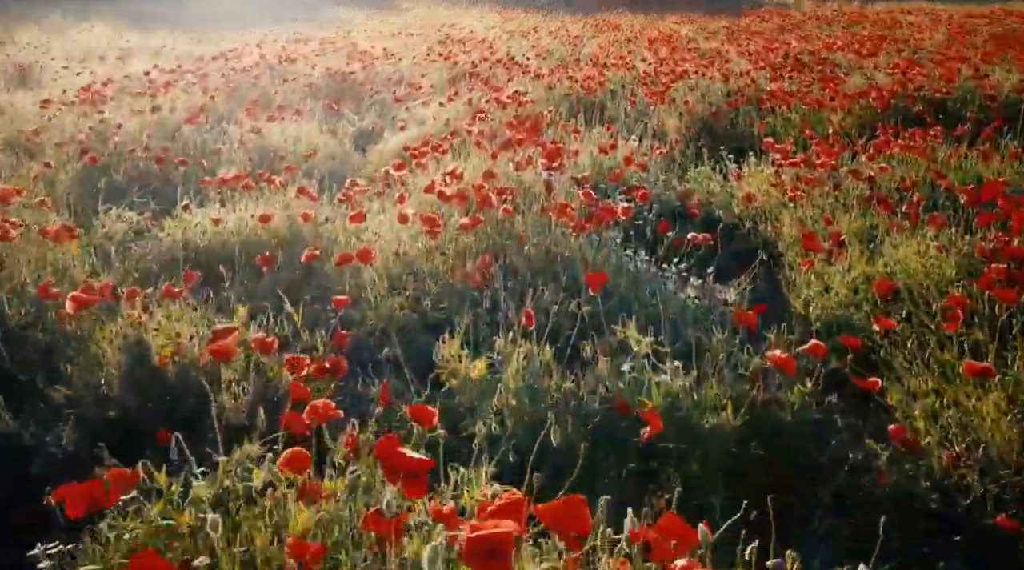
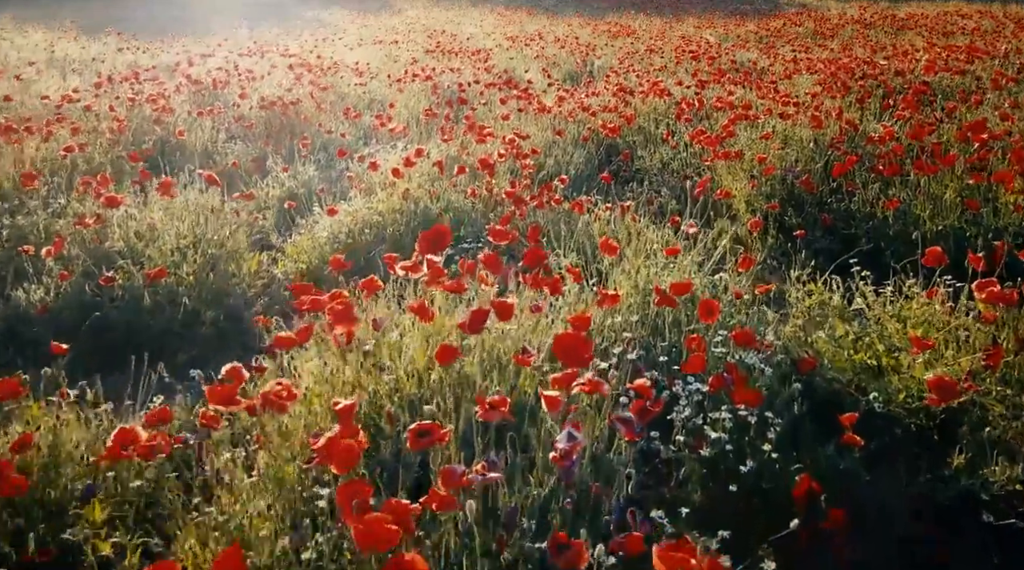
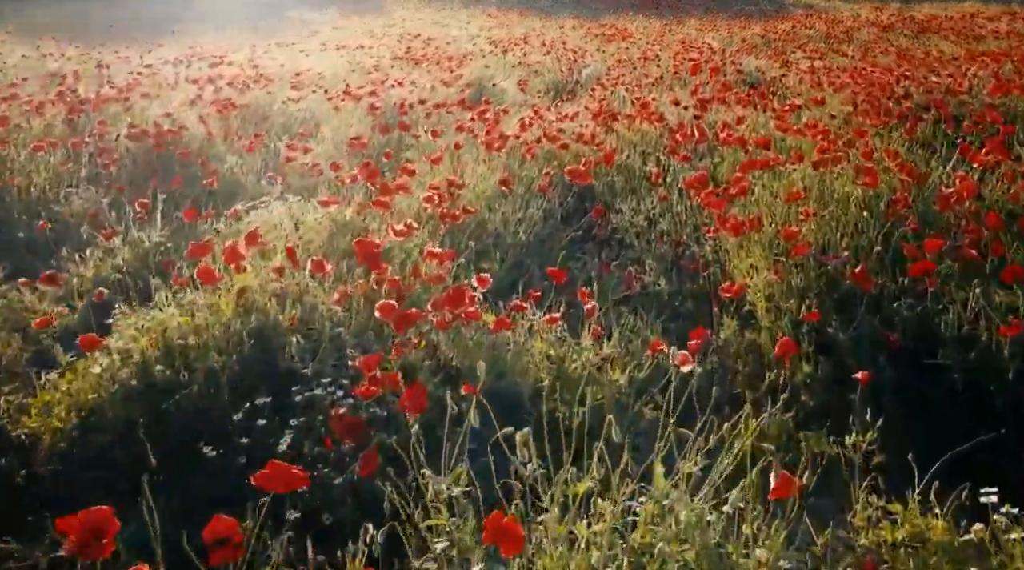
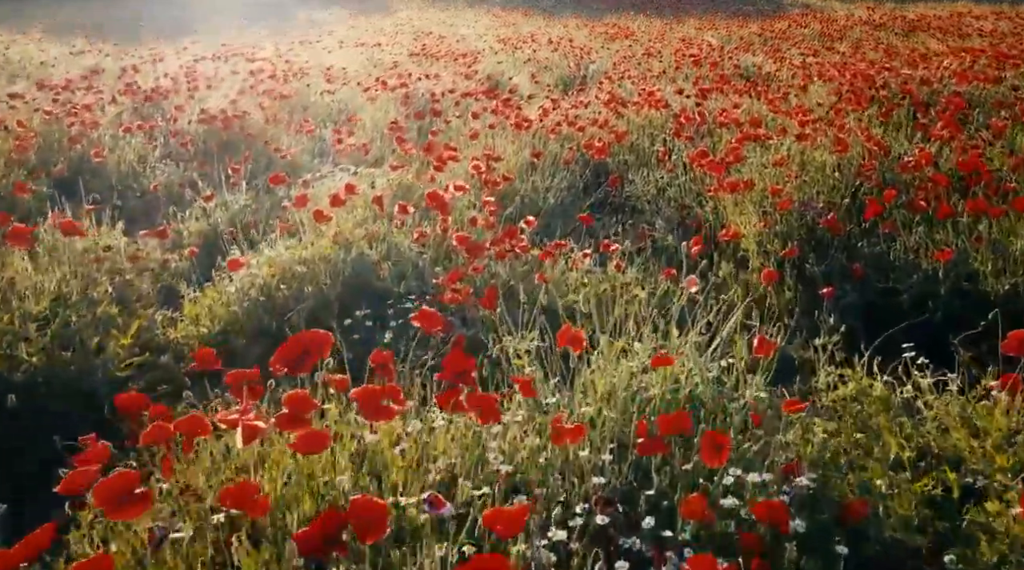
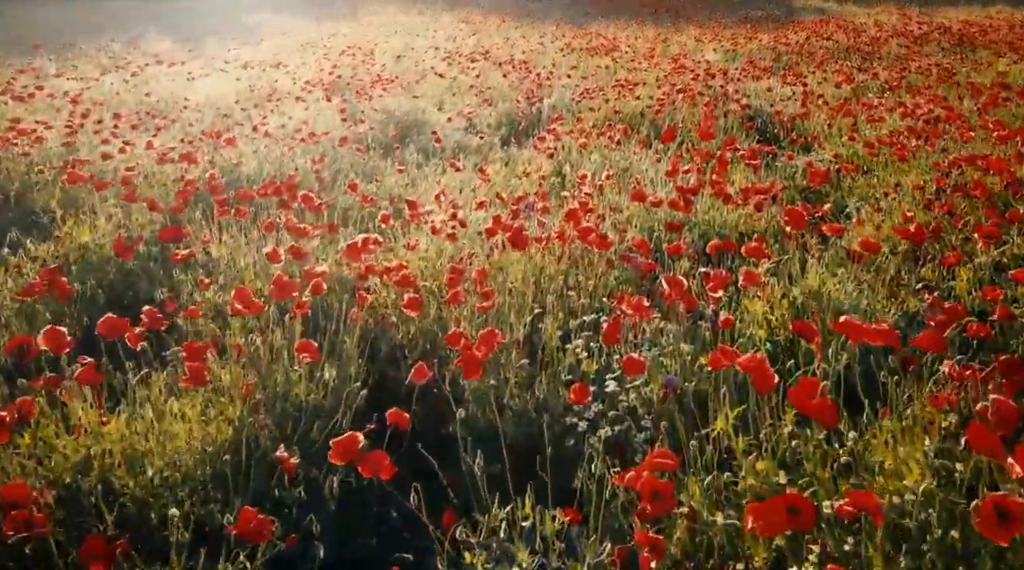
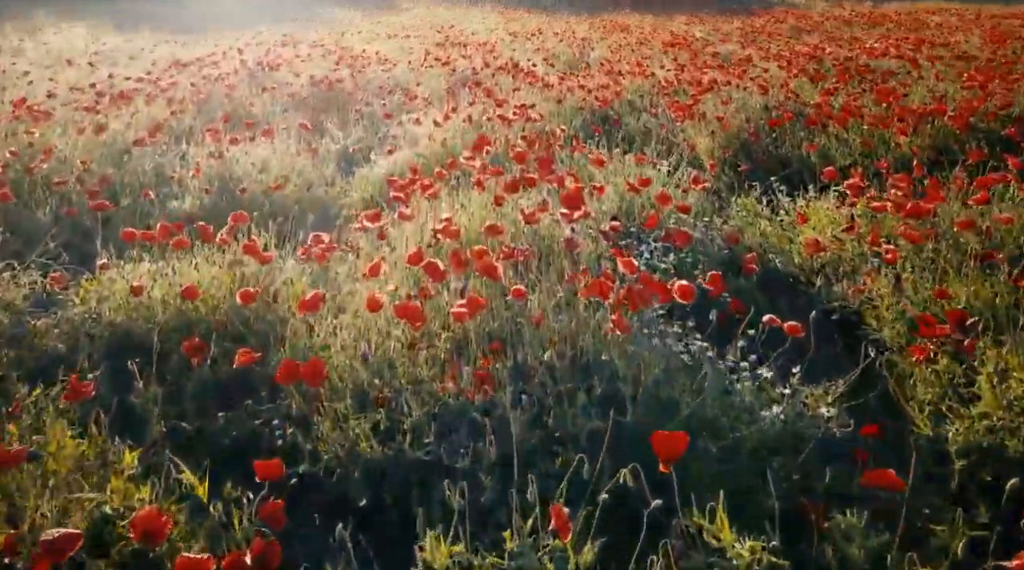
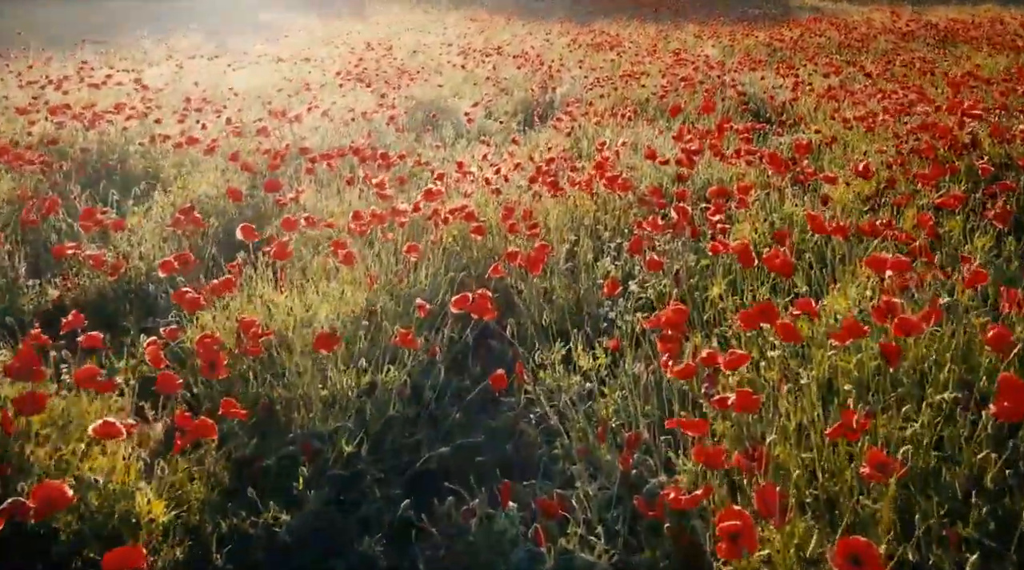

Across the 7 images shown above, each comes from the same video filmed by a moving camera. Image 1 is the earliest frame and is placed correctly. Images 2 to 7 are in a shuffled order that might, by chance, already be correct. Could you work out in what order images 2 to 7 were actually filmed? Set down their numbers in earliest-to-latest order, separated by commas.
6, 2, 4, 3, 7, 5
